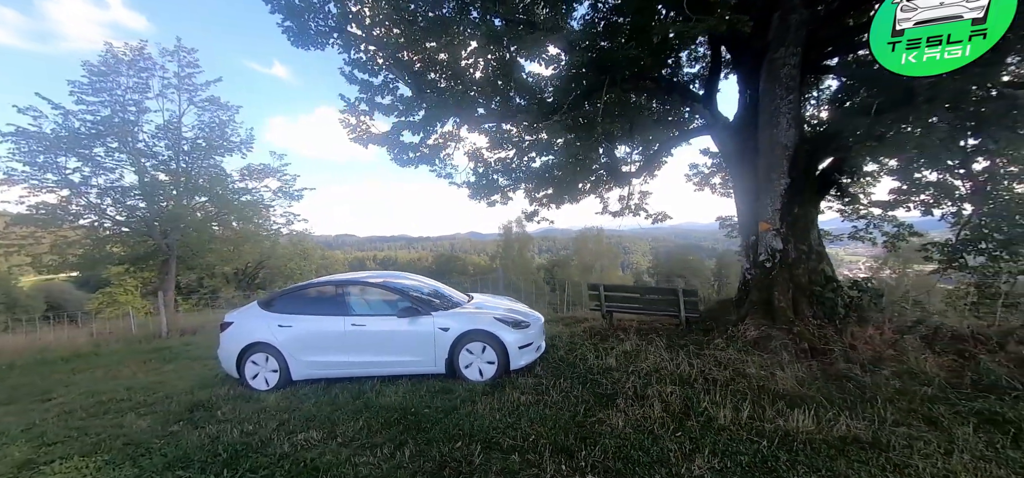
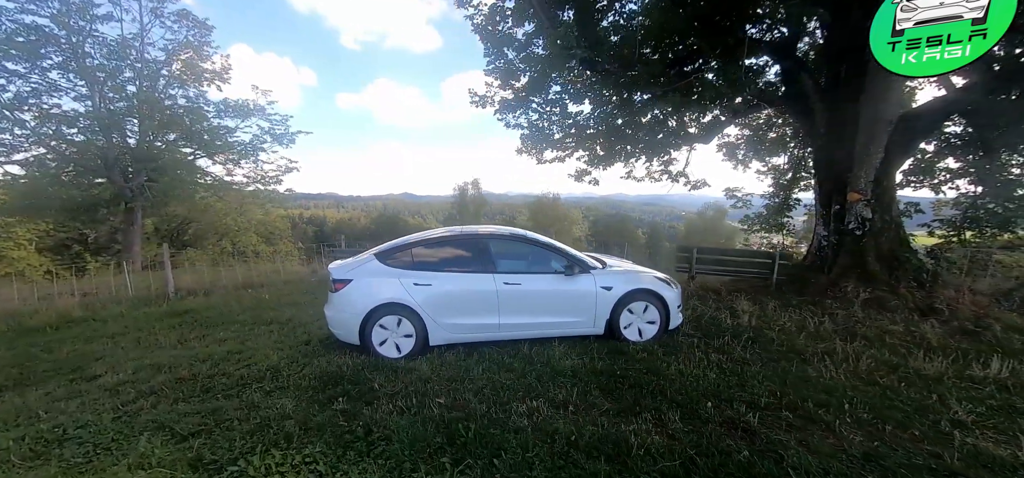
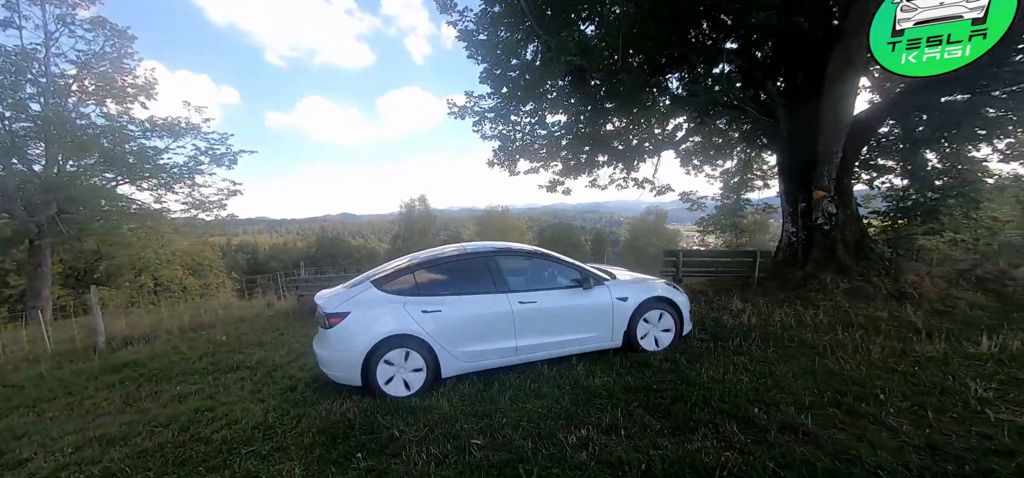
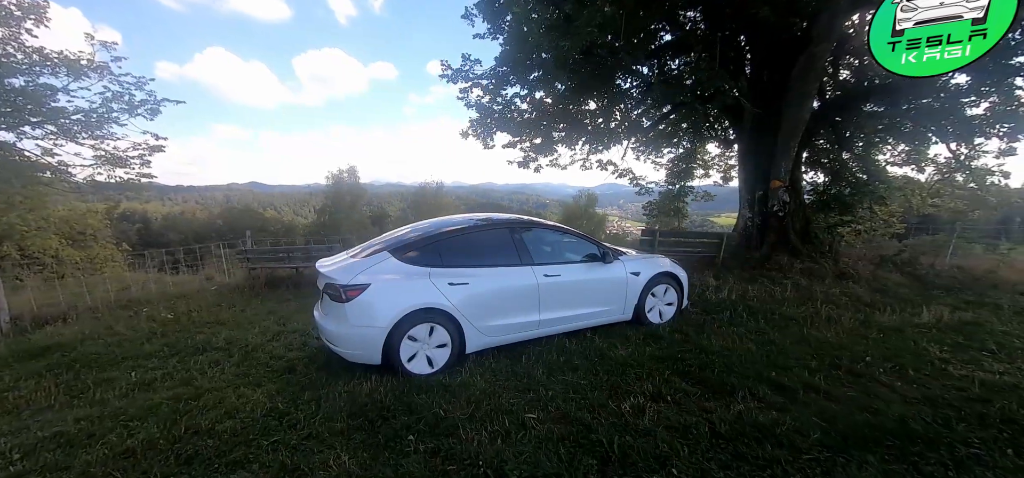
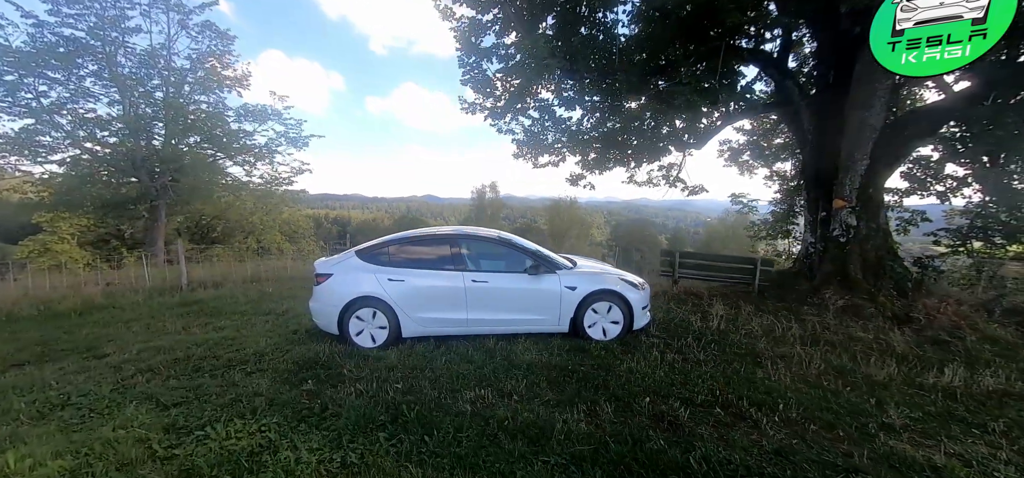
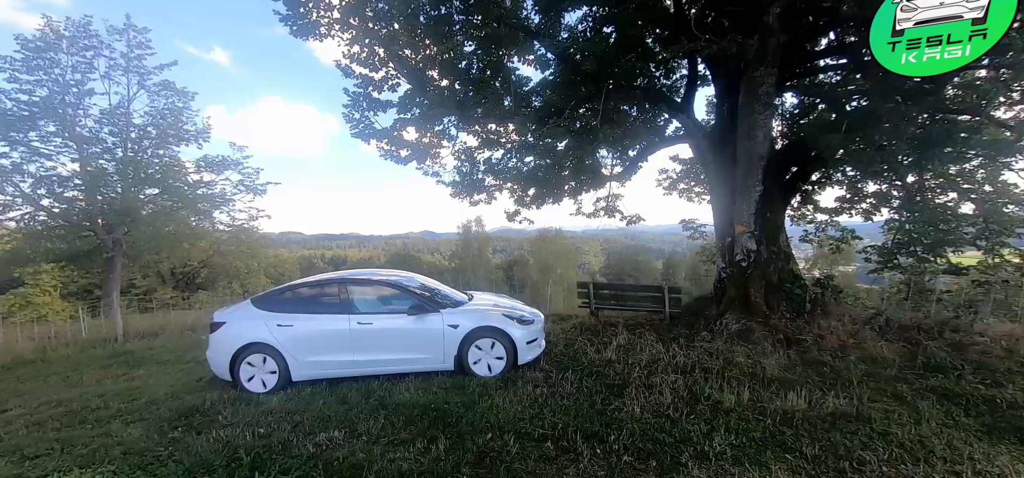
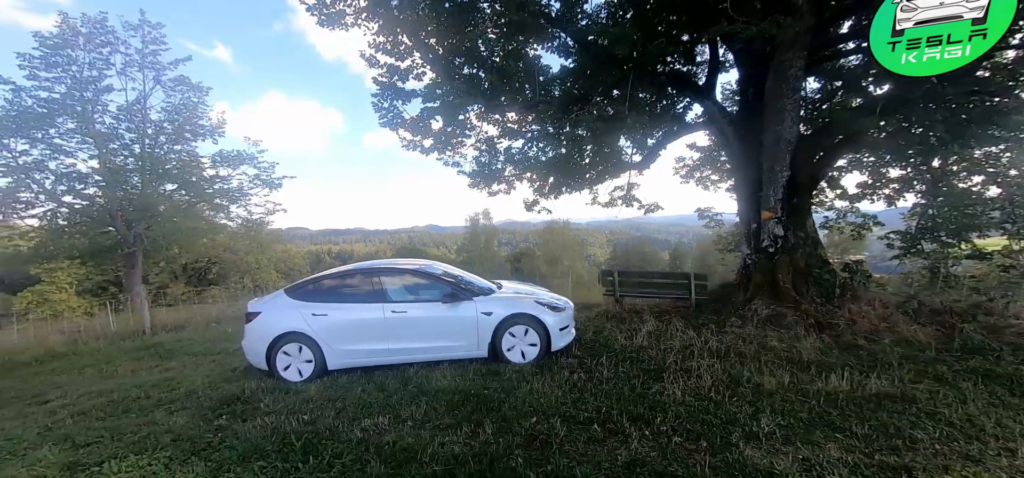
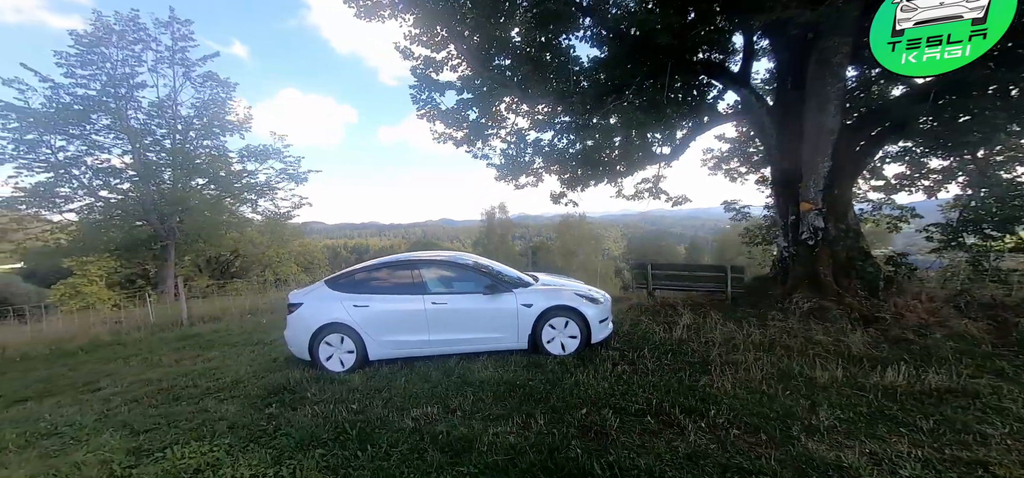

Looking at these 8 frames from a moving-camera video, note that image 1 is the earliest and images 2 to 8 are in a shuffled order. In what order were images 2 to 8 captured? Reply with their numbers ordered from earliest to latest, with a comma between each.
6, 7, 8, 5, 2, 3, 4
